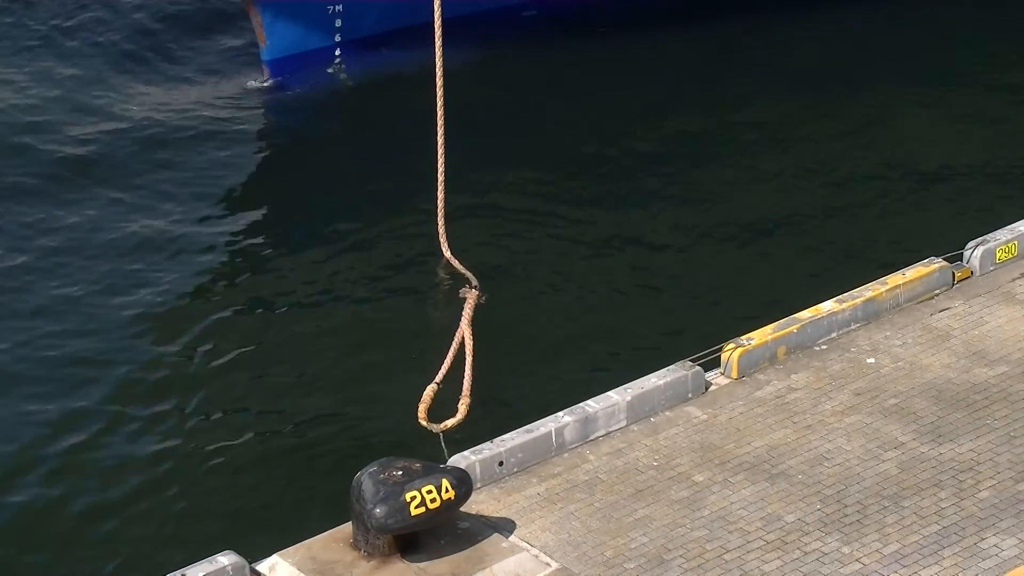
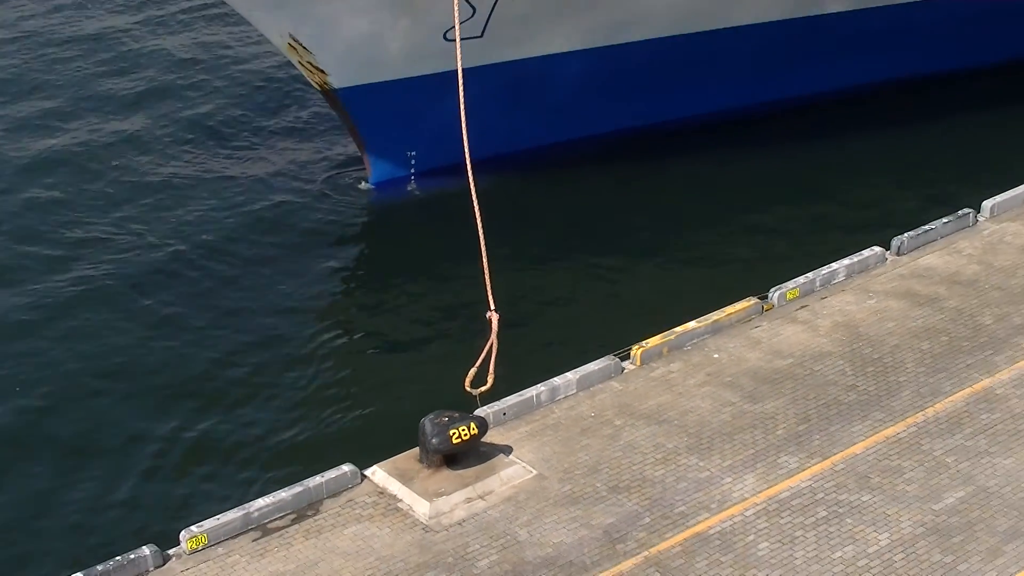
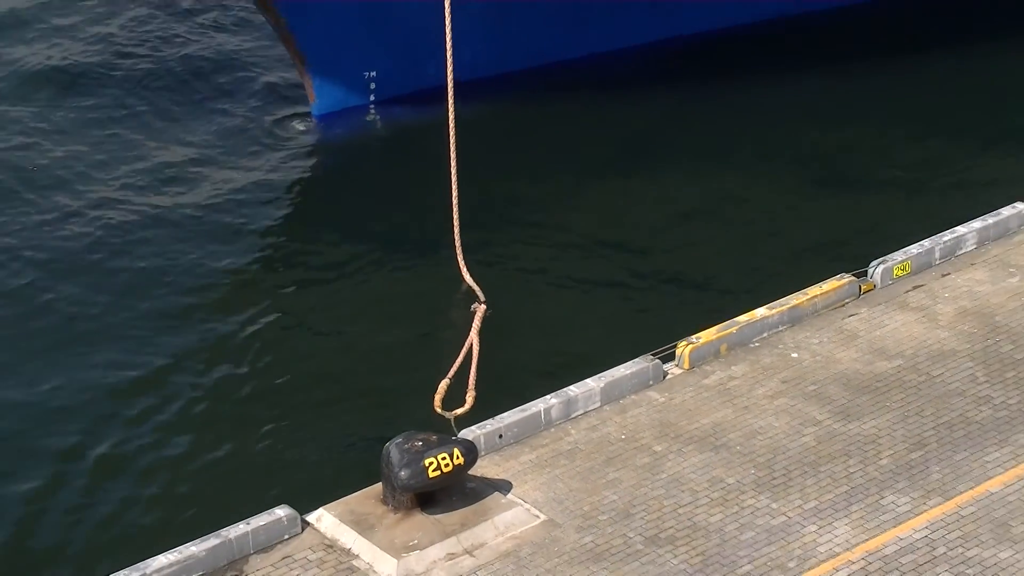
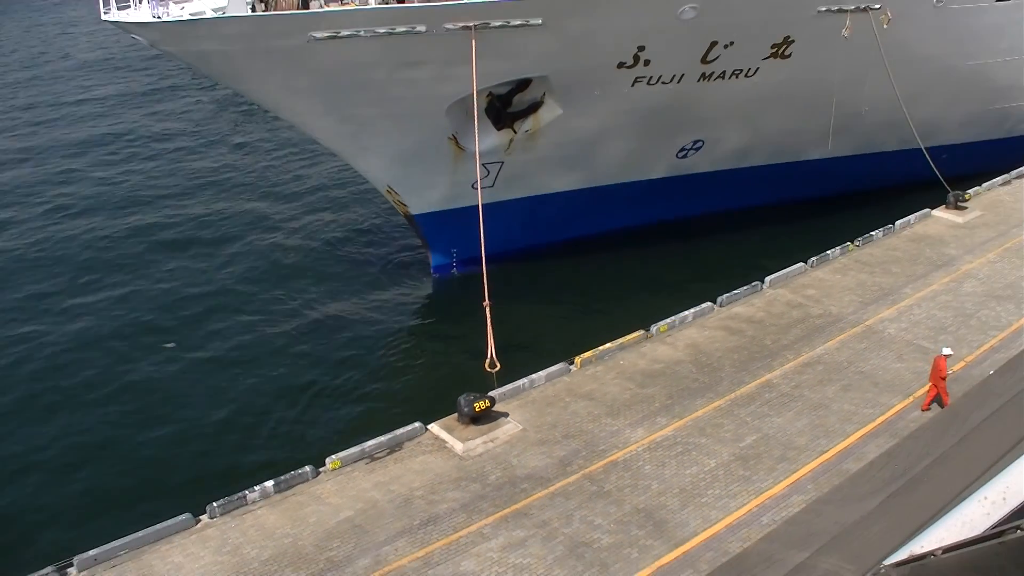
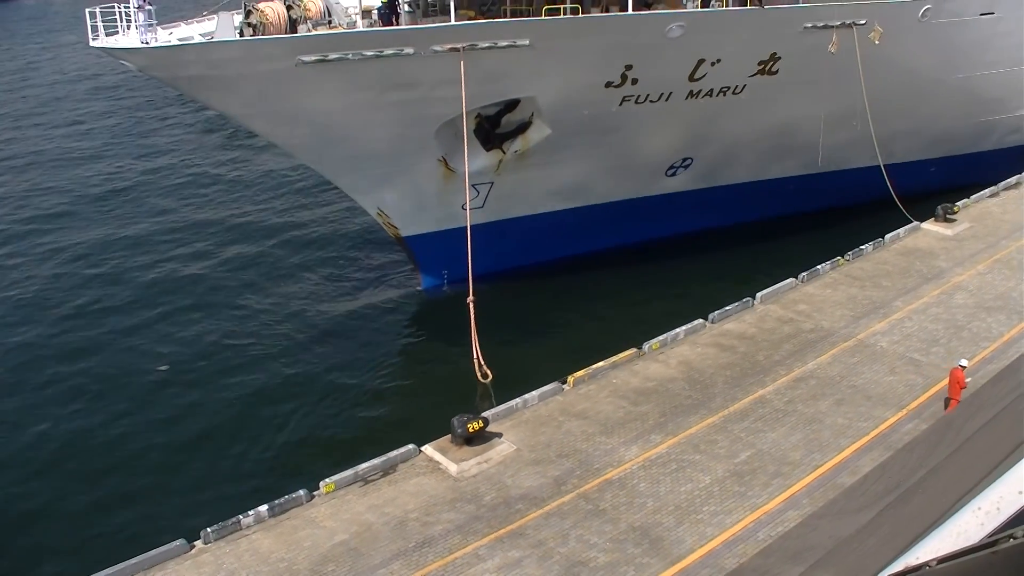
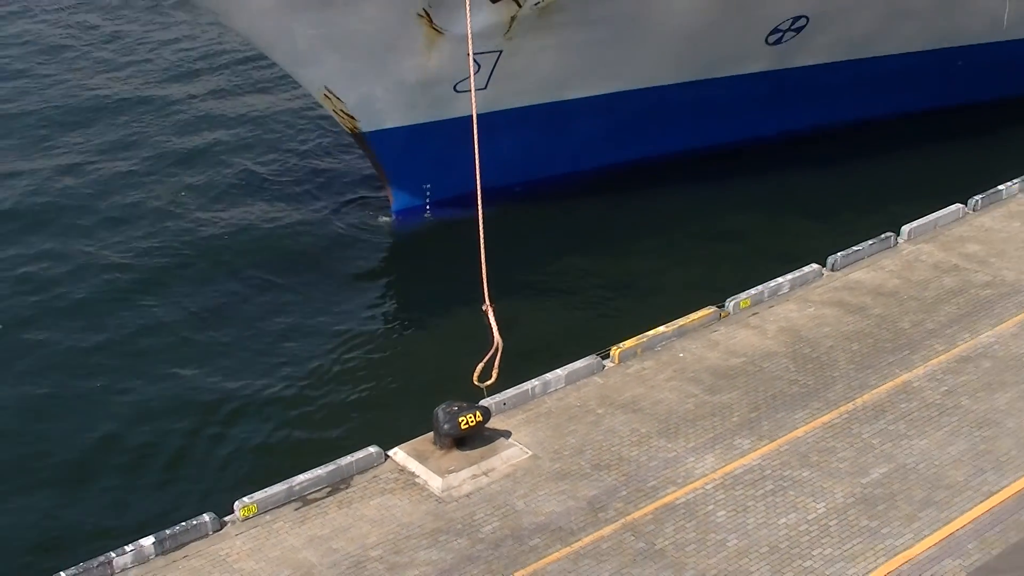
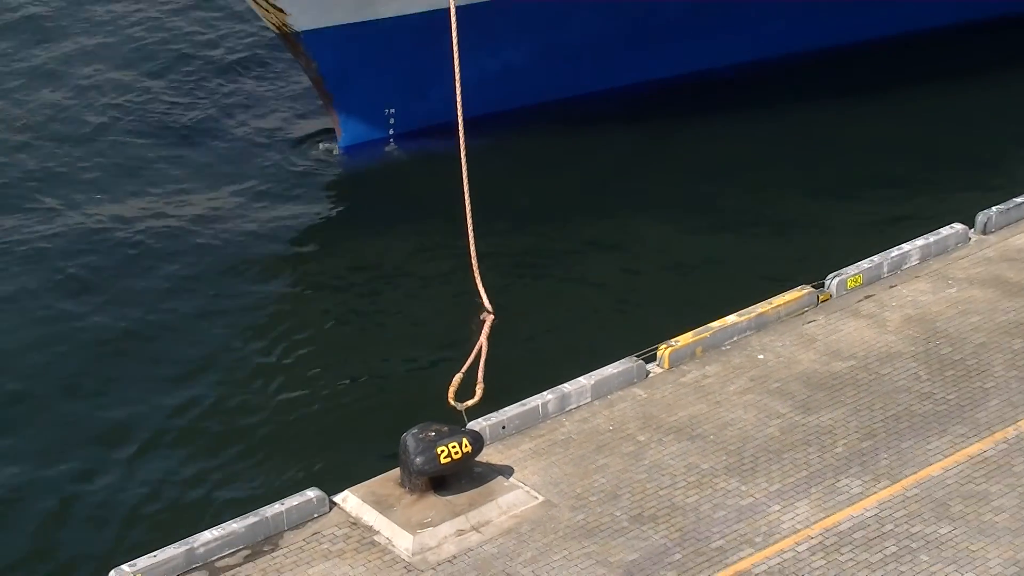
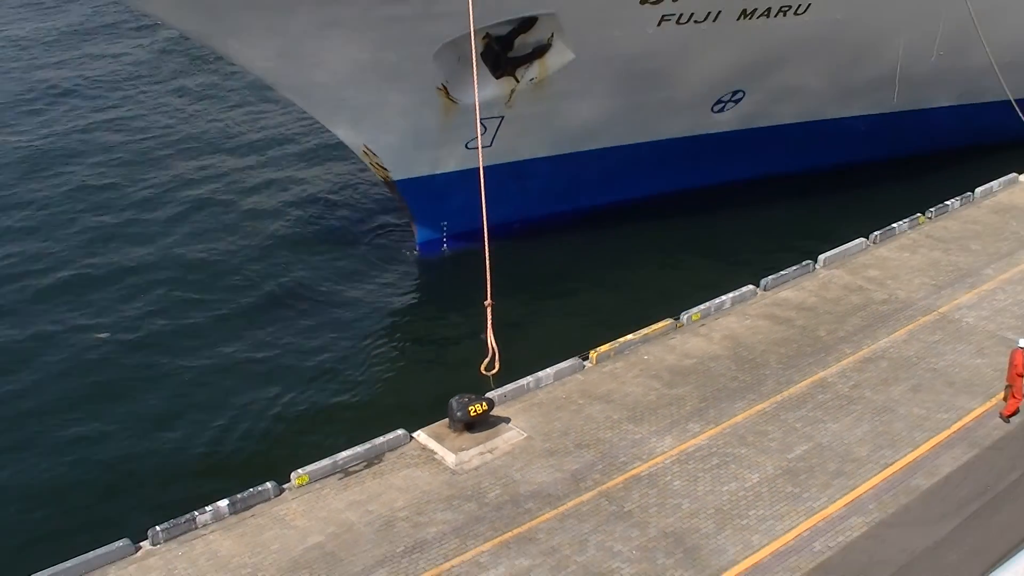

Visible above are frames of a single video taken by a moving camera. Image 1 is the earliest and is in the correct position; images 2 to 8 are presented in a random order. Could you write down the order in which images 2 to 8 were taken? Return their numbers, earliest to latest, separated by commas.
3, 7, 2, 6, 8, 4, 5
